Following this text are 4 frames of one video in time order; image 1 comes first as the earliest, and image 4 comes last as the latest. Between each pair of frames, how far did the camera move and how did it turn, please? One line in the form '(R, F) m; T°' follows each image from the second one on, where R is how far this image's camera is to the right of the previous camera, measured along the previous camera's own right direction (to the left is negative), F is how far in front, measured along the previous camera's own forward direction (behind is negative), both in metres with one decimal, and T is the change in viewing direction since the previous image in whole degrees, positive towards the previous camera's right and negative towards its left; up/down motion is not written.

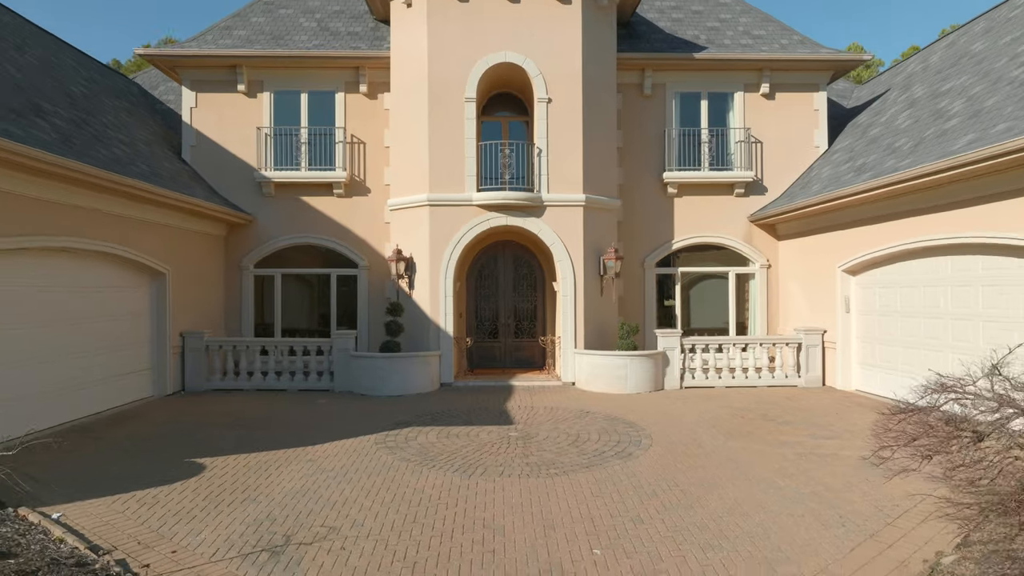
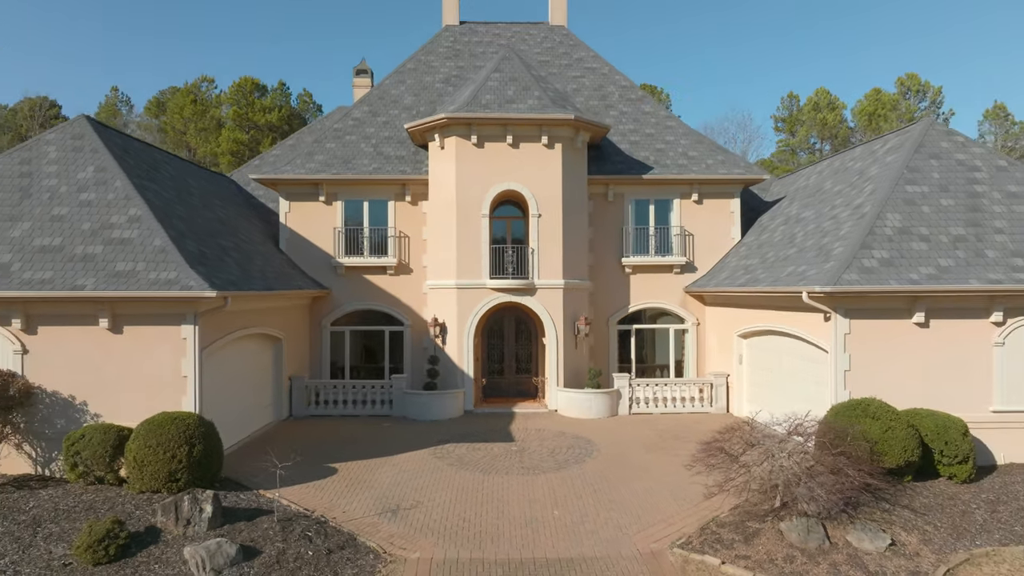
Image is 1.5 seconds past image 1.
(0.0, -5.1) m; 0°
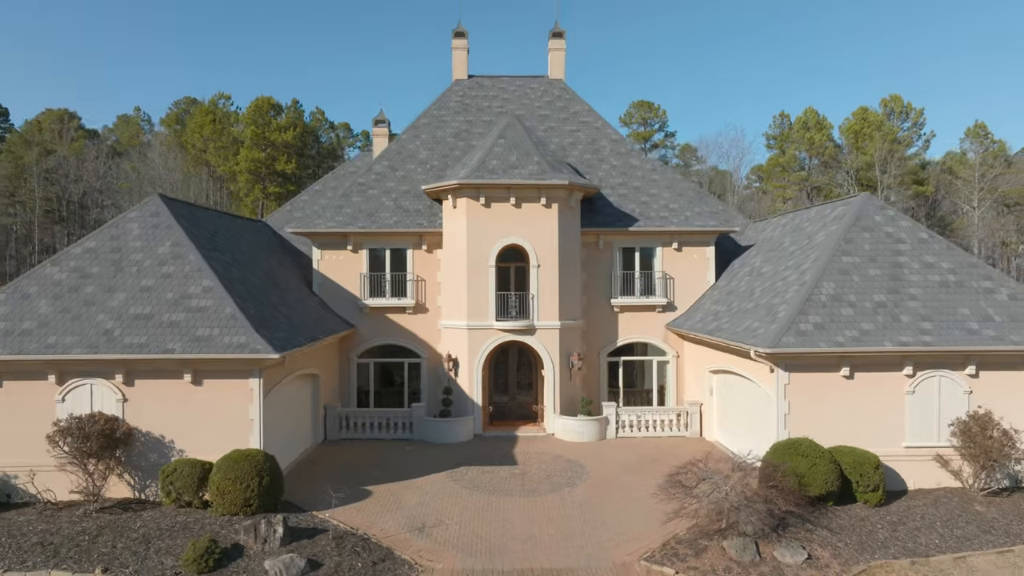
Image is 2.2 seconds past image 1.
(0.0, -2.6) m; 0°
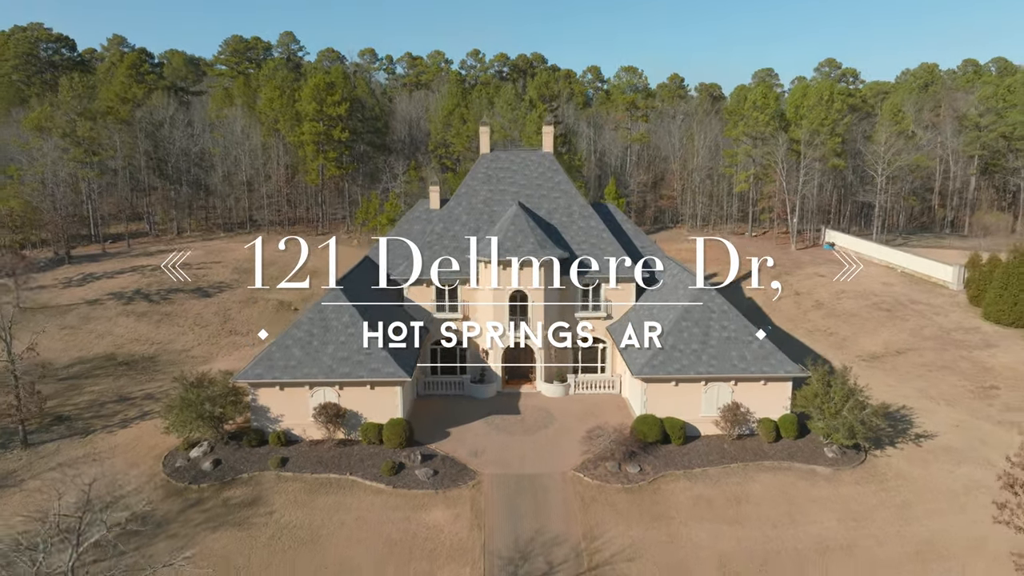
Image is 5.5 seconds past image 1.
(+0.1, -14.3) m; -1°
